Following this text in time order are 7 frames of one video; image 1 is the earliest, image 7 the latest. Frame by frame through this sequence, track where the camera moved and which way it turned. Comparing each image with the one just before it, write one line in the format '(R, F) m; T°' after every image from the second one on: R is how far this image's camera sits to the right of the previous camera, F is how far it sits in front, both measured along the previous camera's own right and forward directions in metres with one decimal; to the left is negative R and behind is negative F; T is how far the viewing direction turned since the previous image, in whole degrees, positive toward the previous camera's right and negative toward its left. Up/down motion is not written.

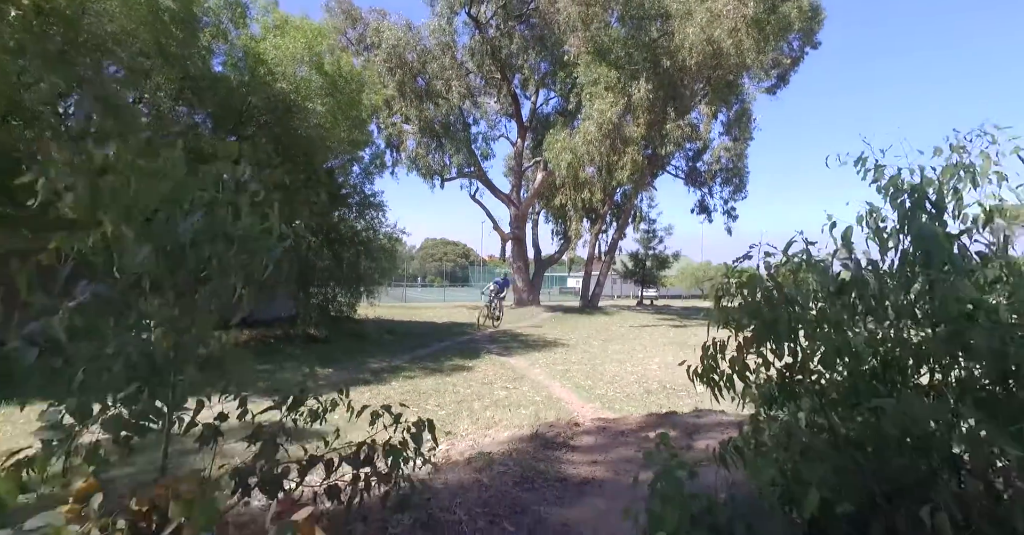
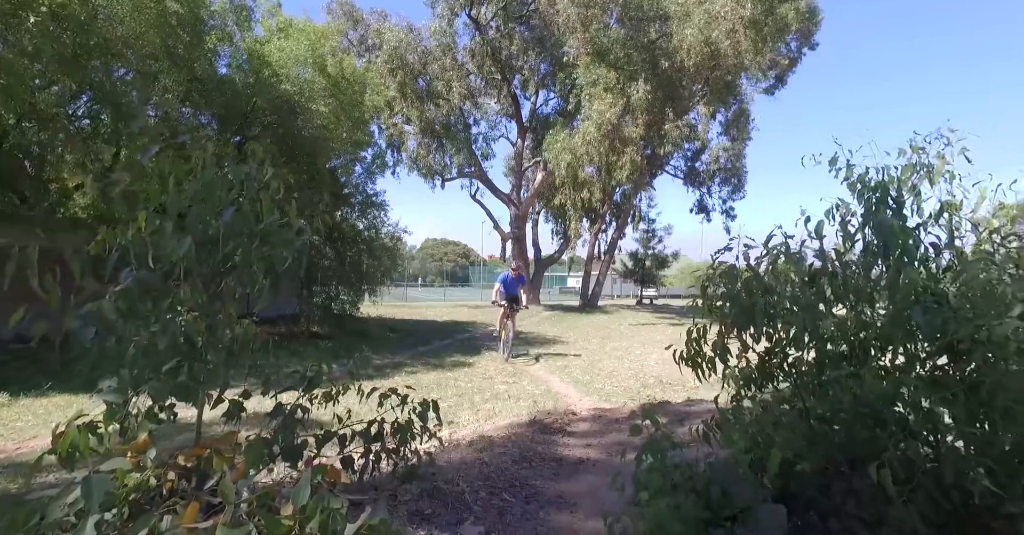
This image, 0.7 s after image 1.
(0.0, -0.2) m; 0°
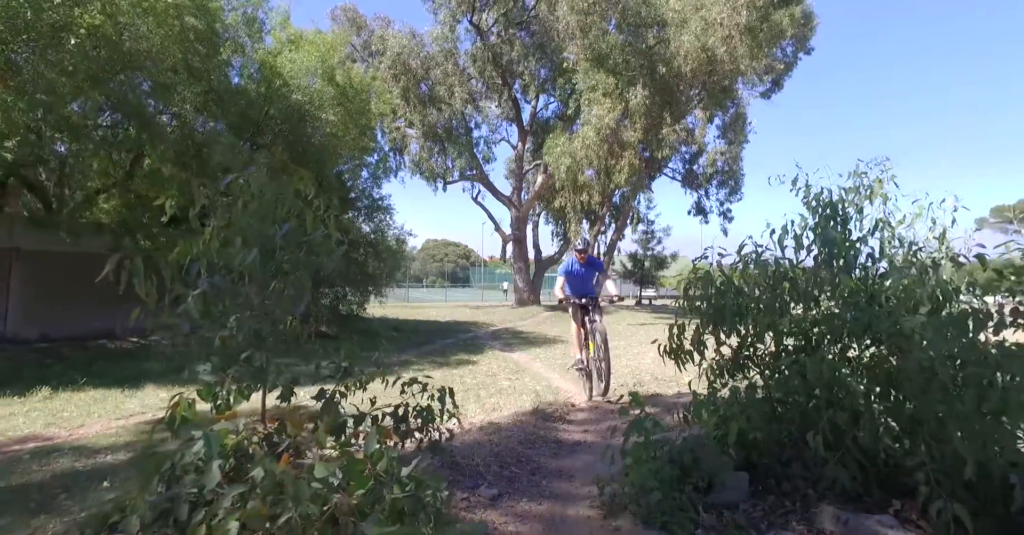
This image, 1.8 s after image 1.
(0.0, -0.5) m; 0°
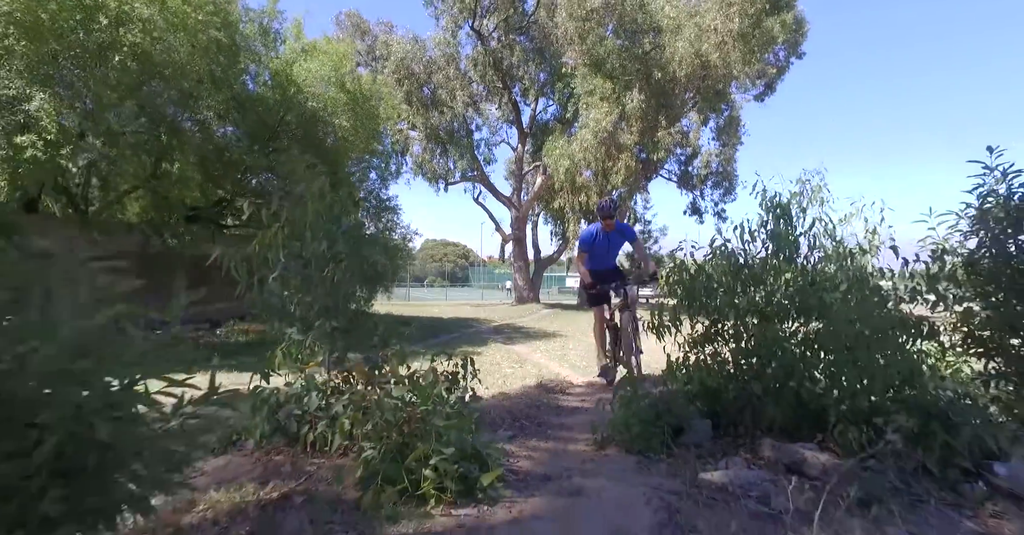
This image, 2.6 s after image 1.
(-0.1, -0.8) m; 0°
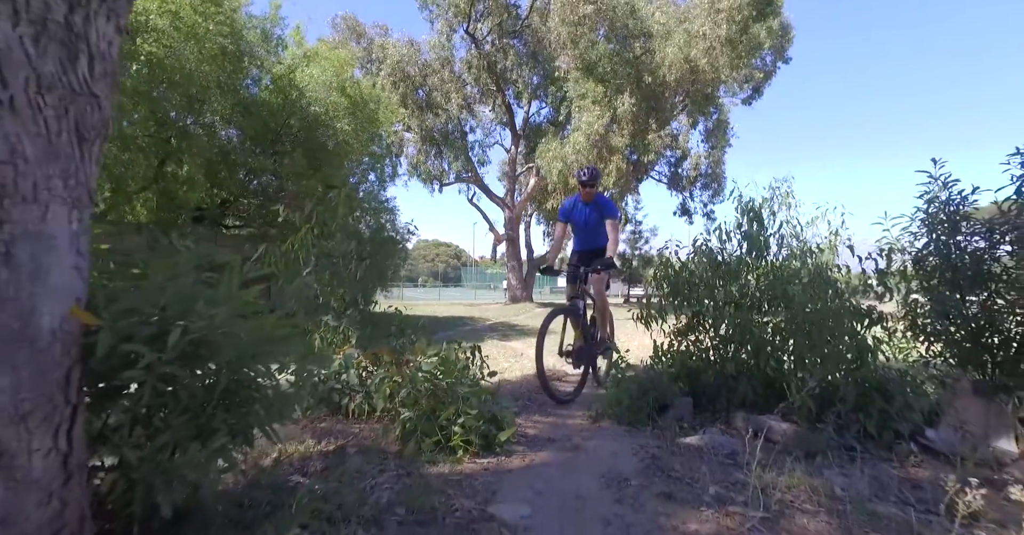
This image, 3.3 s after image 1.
(-0.1, -0.5) m; +1°
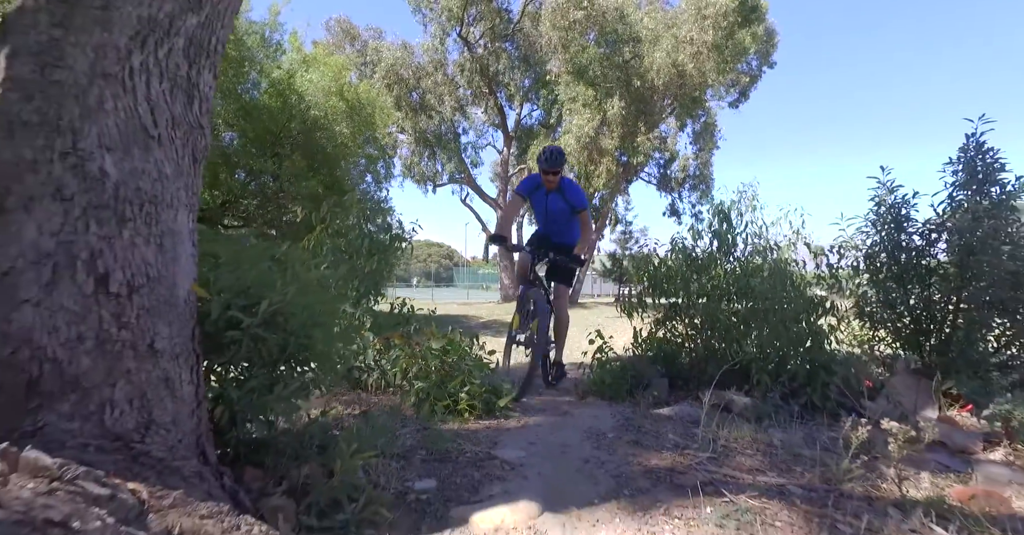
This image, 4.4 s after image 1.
(0.0, -0.5) m; +1°
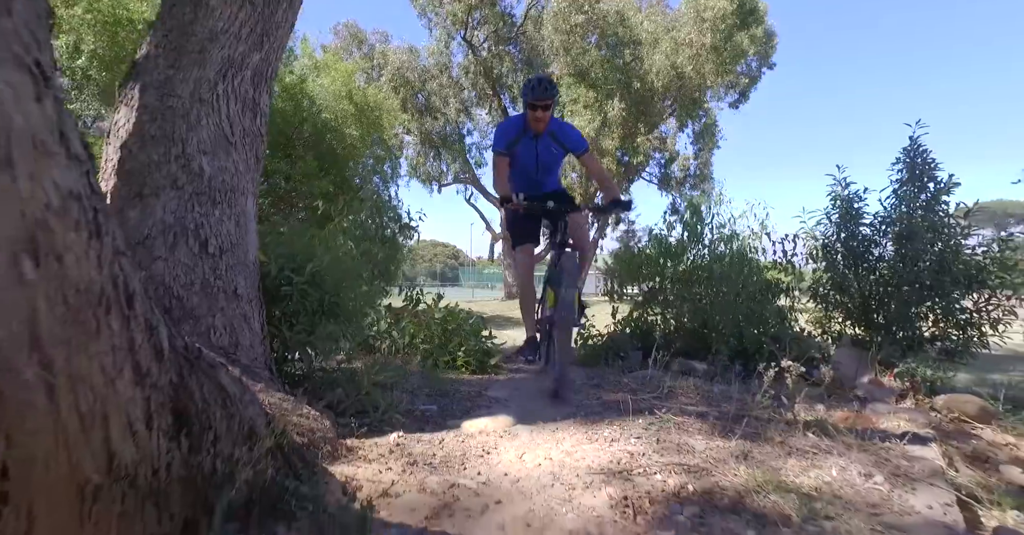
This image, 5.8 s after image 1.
(+0.1, -0.7) m; -1°
